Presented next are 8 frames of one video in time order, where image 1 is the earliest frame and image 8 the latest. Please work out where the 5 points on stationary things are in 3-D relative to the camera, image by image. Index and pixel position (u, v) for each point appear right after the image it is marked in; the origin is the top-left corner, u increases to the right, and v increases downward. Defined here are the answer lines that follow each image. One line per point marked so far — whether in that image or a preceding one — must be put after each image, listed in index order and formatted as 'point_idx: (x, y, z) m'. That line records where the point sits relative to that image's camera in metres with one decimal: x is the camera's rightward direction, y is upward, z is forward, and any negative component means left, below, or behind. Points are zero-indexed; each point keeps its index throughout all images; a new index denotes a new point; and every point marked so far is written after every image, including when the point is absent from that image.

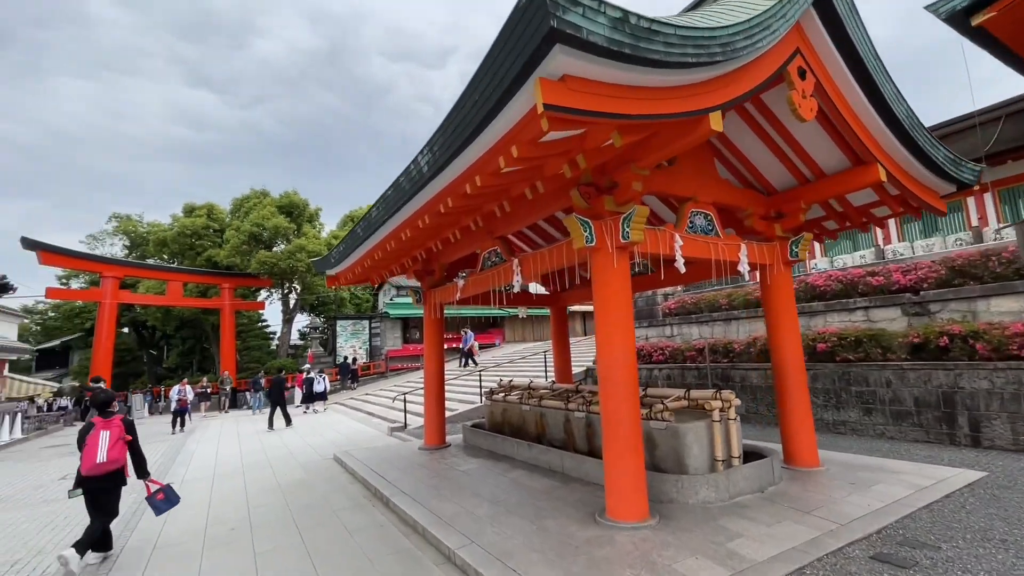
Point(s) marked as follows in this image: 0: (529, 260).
0: (+0.2, +0.3, +5.7) m
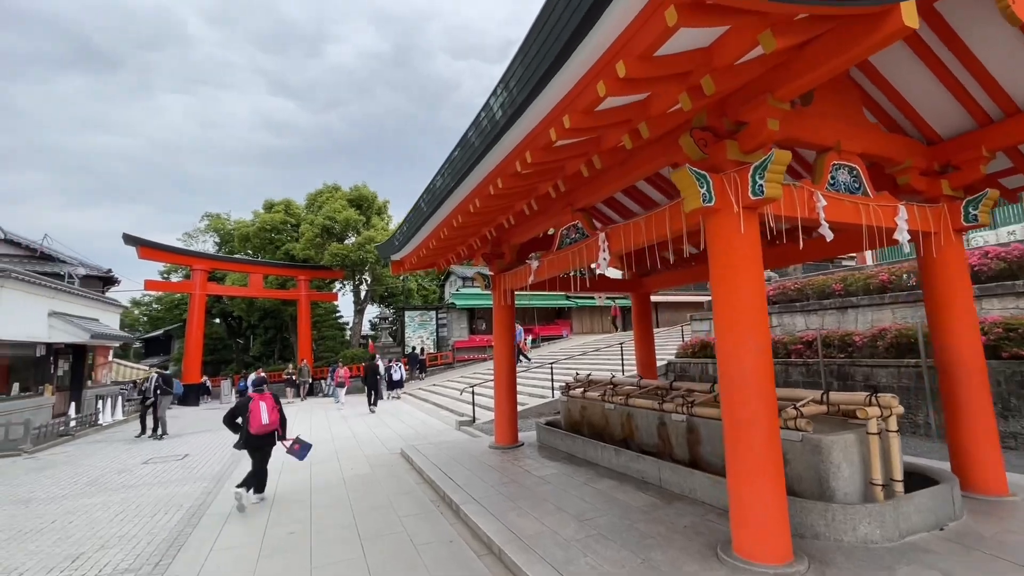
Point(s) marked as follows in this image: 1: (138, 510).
0: (+1.1, +0.6, +4.8) m
1: (-4.2, -2.5, +5.4) m
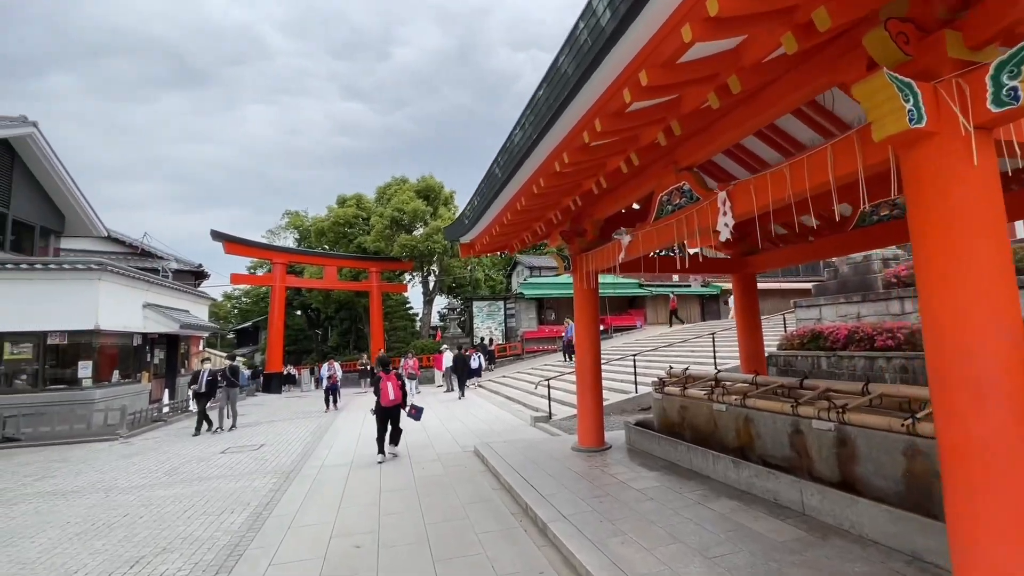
0: (+1.8, +0.8, +3.8) m
1: (-3.3, -2.4, +5.1) m
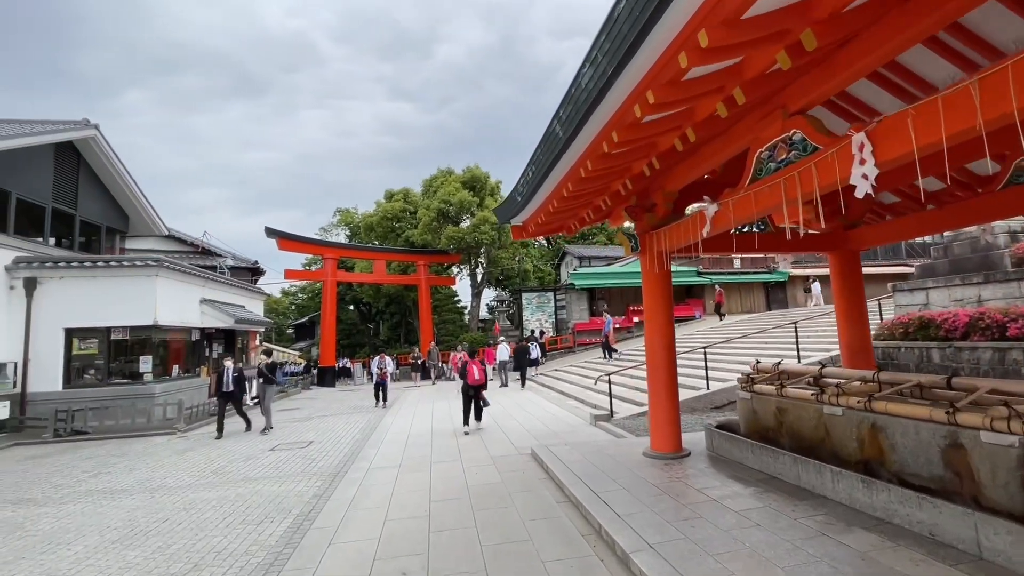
0: (+2.2, +0.9, +2.8) m
1: (-2.6, -2.2, +4.8) m
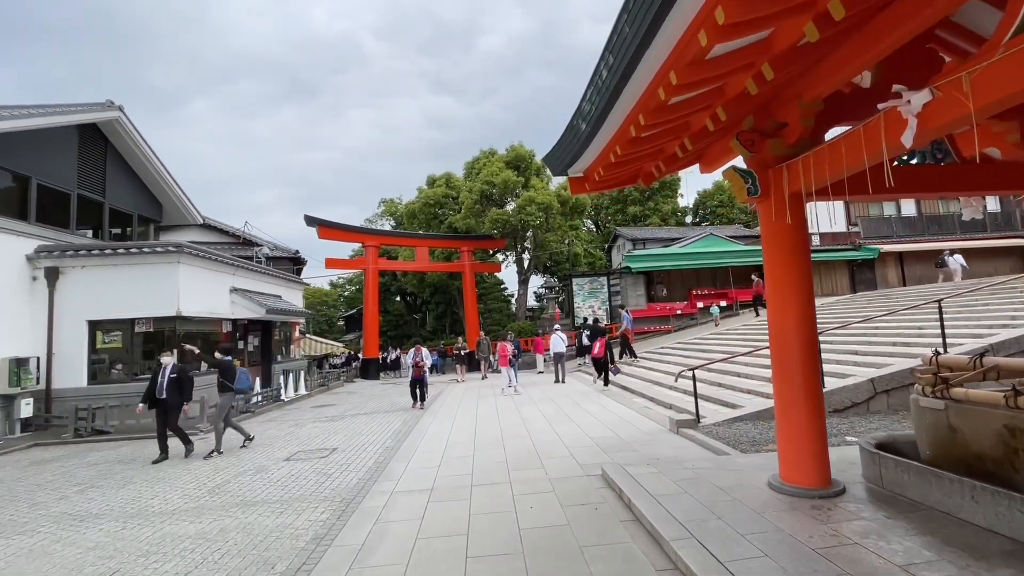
0: (+2.5, +1.2, +1.0) m
1: (-2.1, -2.0, +3.5) m
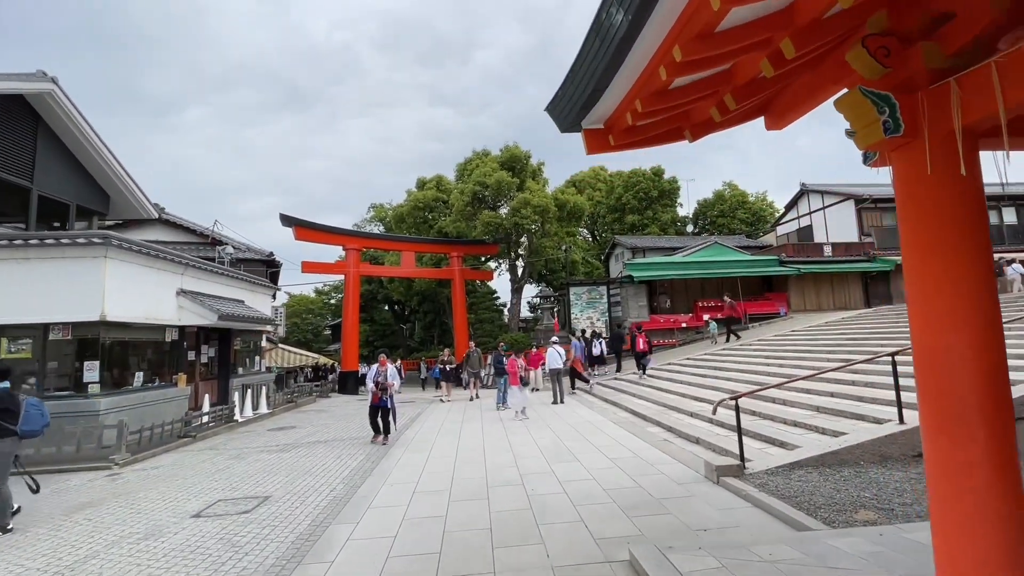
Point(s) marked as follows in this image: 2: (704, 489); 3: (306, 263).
0: (+2.5, +1.3, -0.5) m
1: (-2.2, -1.9, +1.8) m
2: (+1.9, -2.0, +4.7) m
3: (-8.6, +1.0, +20.0) m
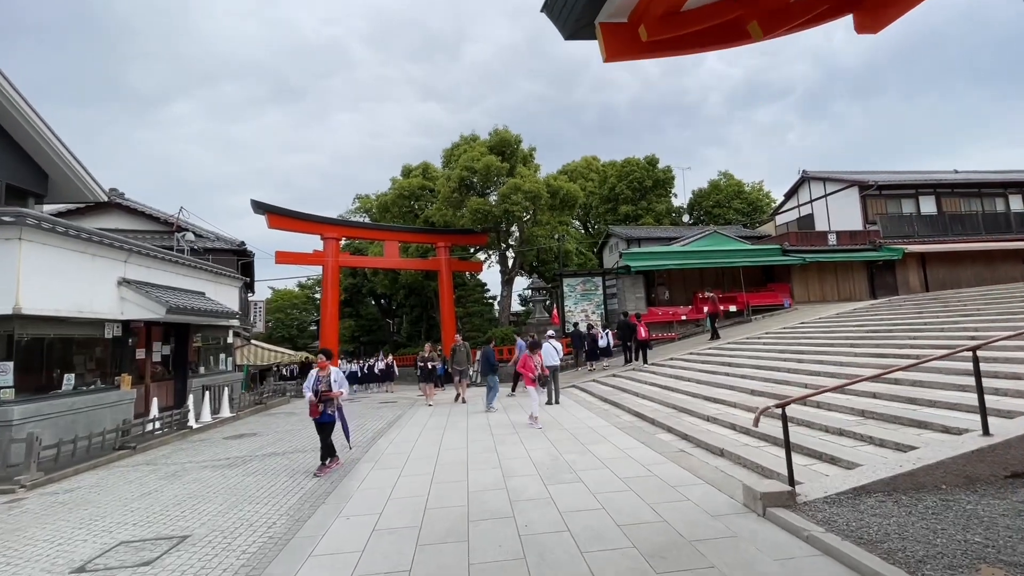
0: (+2.5, +1.4, -1.6) m
1: (-2.3, -1.8, +0.7) m
2: (+1.8, -1.8, +3.6) m
3: (-9.0, +1.3, +18.6) m
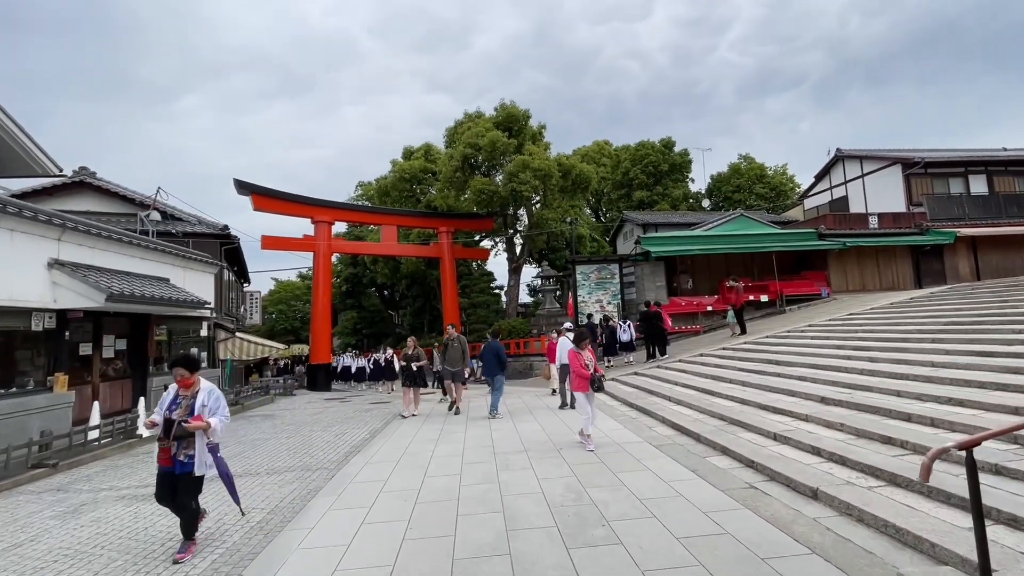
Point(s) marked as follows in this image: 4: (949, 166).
0: (+2.4, +1.5, -3.3) m
1: (-2.3, -1.7, -0.9) m
2: (+1.8, -1.6, +2.0) m
3: (-8.7, +1.7, +17.1) m
4: (+17.6, +4.9, +19.2) m
